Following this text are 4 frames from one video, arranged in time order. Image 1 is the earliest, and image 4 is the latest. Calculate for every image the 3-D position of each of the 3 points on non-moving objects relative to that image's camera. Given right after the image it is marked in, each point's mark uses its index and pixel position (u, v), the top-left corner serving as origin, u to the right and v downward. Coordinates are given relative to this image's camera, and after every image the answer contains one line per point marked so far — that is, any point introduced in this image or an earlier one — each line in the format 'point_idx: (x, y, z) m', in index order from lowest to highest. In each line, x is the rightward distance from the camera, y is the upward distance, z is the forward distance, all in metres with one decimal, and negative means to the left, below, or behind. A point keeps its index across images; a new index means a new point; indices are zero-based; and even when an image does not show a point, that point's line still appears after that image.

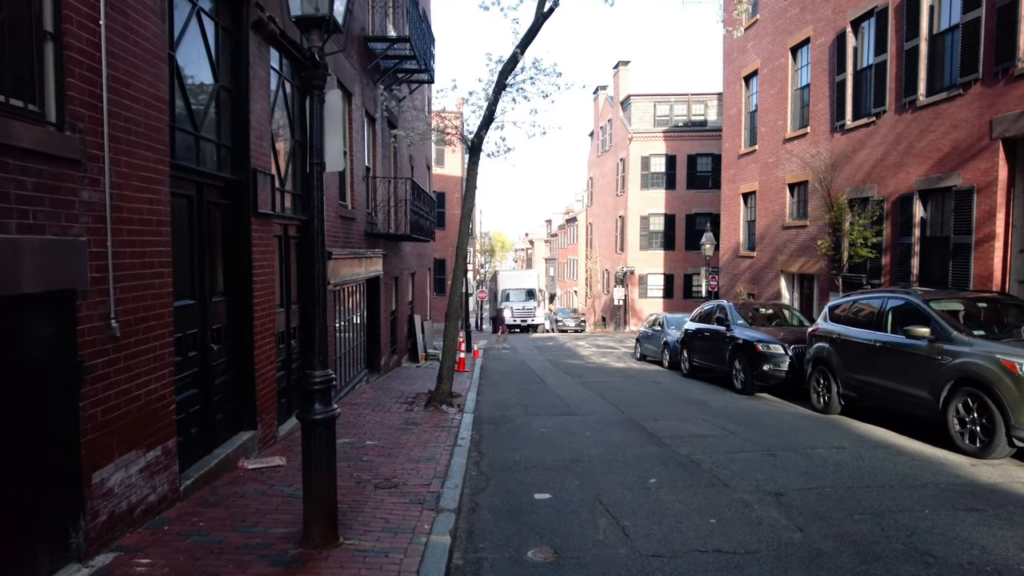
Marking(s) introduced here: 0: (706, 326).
0: (+4.2, -0.8, +15.9) m
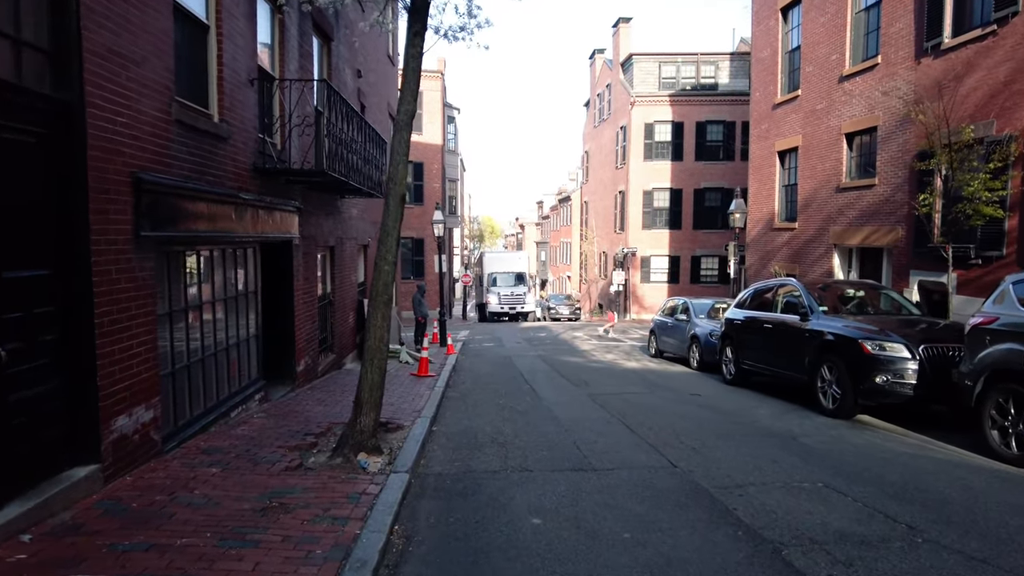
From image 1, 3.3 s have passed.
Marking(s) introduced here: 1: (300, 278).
0: (+3.9, -0.4, +11.4) m
1: (-2.9, +0.1, +10.2) m
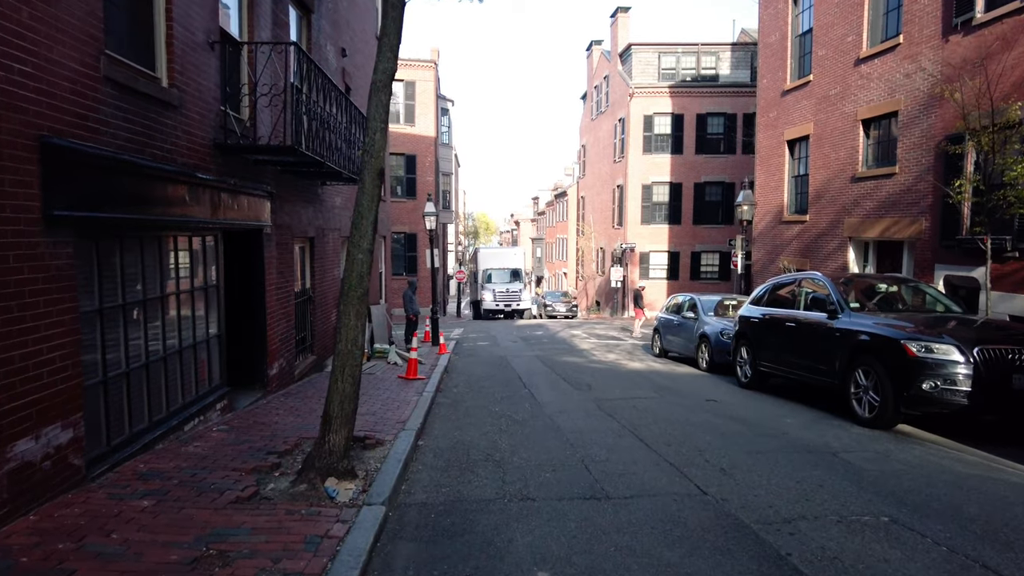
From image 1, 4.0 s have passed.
0: (+3.9, -0.3, +10.4) m
1: (-3.0, +0.2, +9.2) m
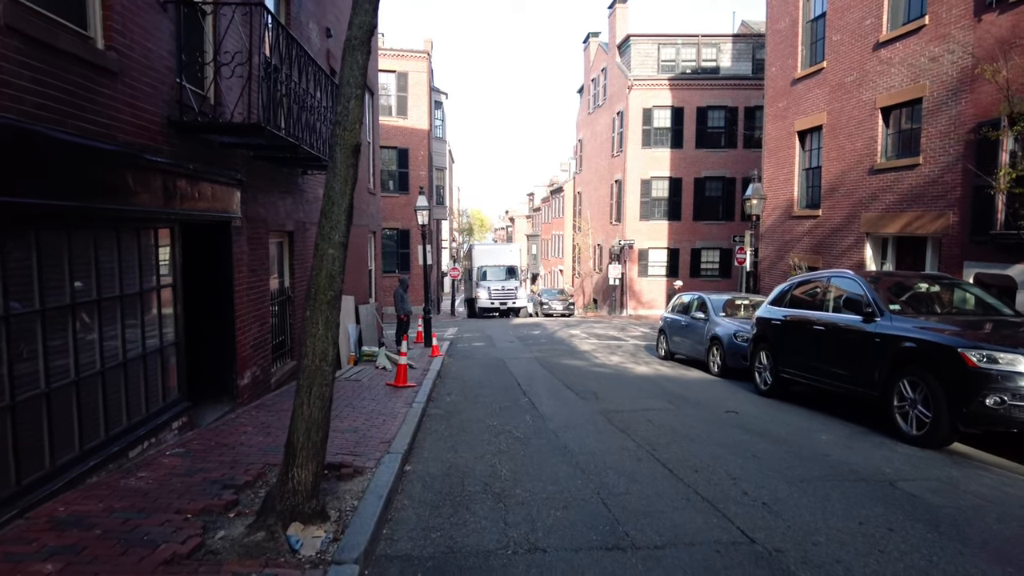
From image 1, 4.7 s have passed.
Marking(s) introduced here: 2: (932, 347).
0: (+3.9, -0.3, +9.4) m
1: (-3.0, +0.2, +8.2) m
2: (+4.0, -0.6, +6.9) m
